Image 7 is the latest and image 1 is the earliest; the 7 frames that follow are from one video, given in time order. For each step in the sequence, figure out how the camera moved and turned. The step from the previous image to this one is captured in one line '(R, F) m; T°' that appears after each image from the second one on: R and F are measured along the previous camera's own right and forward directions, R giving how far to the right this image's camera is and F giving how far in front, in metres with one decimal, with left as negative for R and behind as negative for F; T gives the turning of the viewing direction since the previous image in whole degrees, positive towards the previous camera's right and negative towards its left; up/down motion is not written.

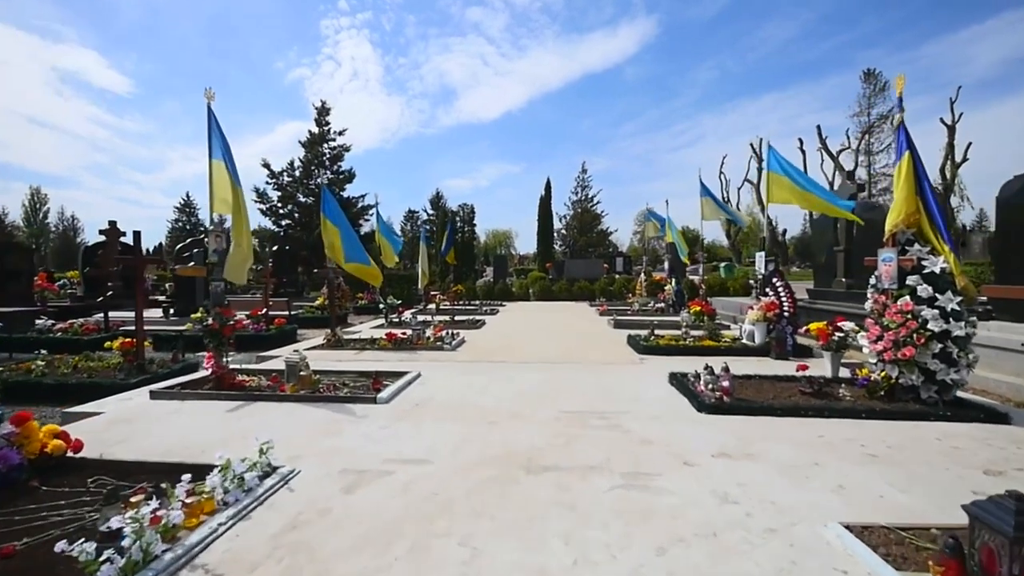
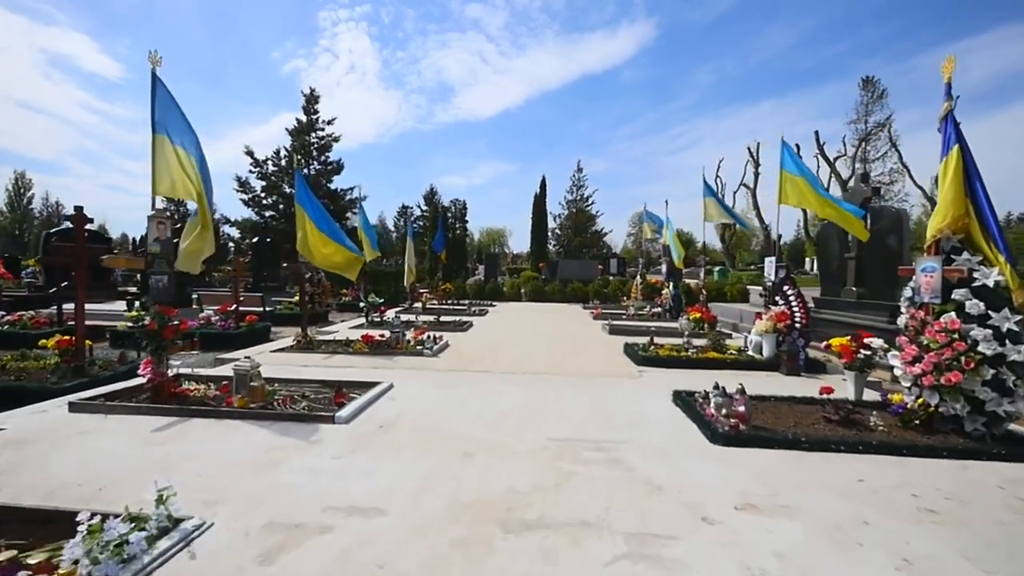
(+0.1, +1.0) m; +1°
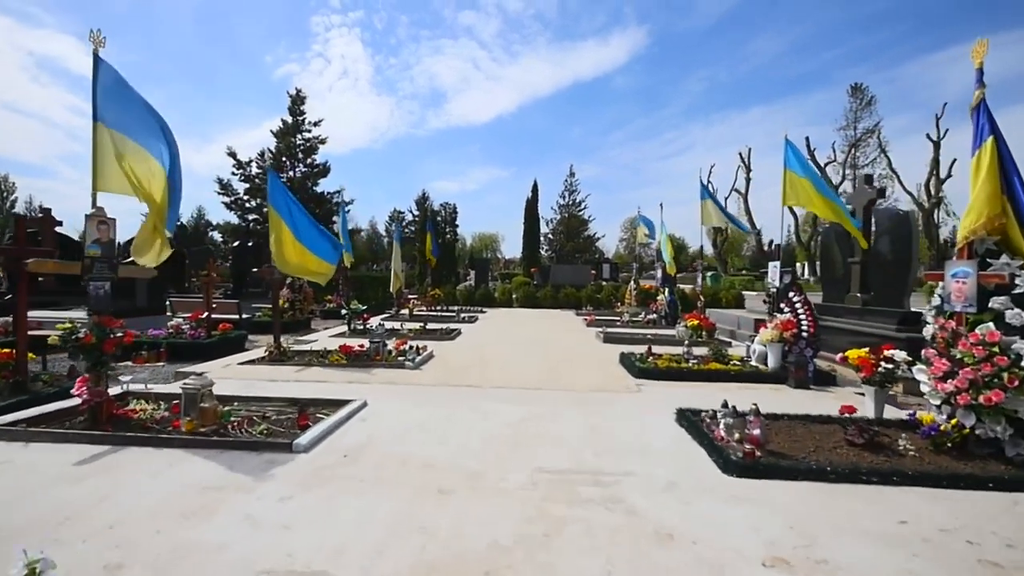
(+0.1, +0.7) m; +1°
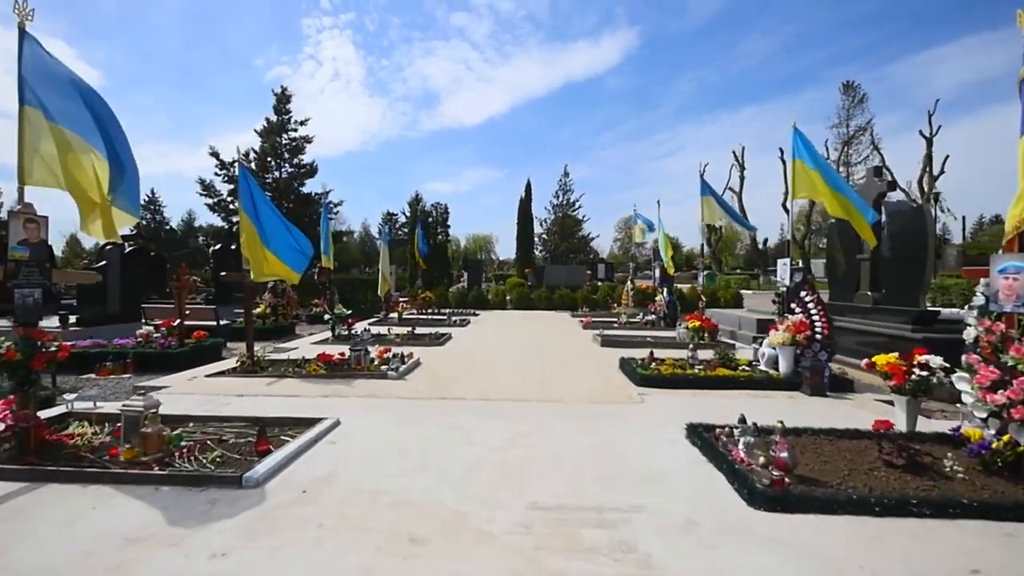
(+0.1, +0.7) m; +1°
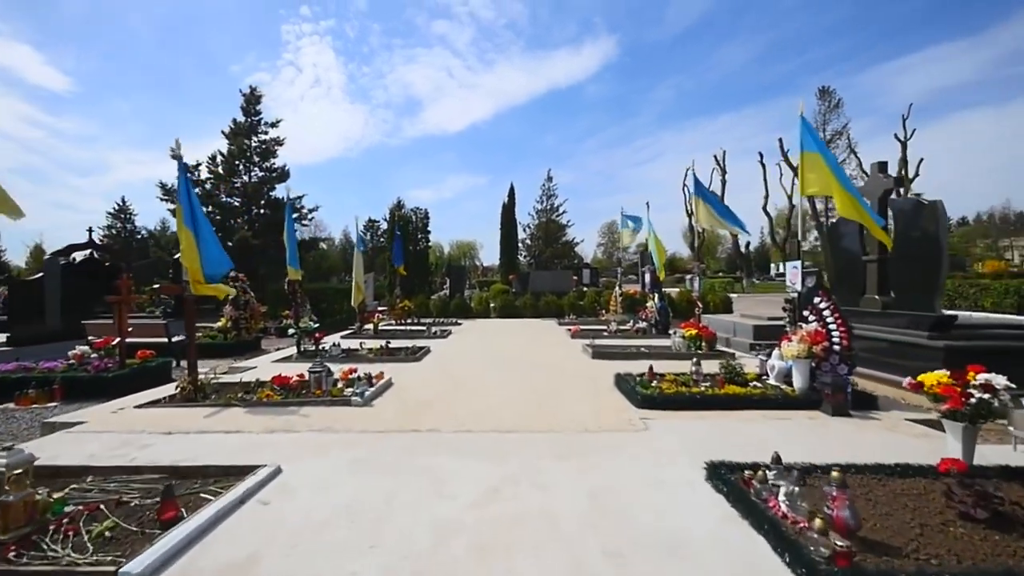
(+0.1, +1.1) m; +2°
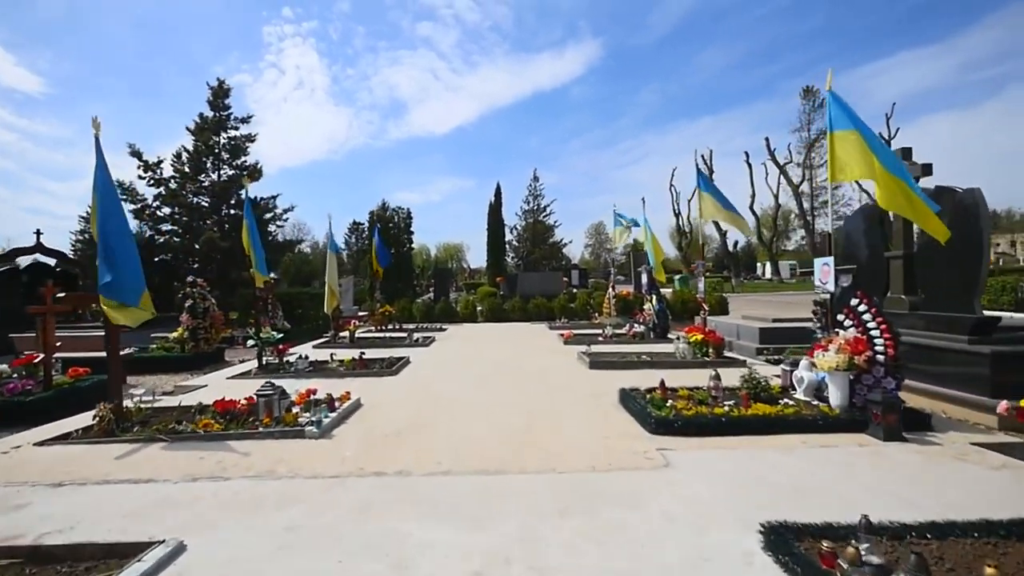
(0.0, +1.2) m; +2°
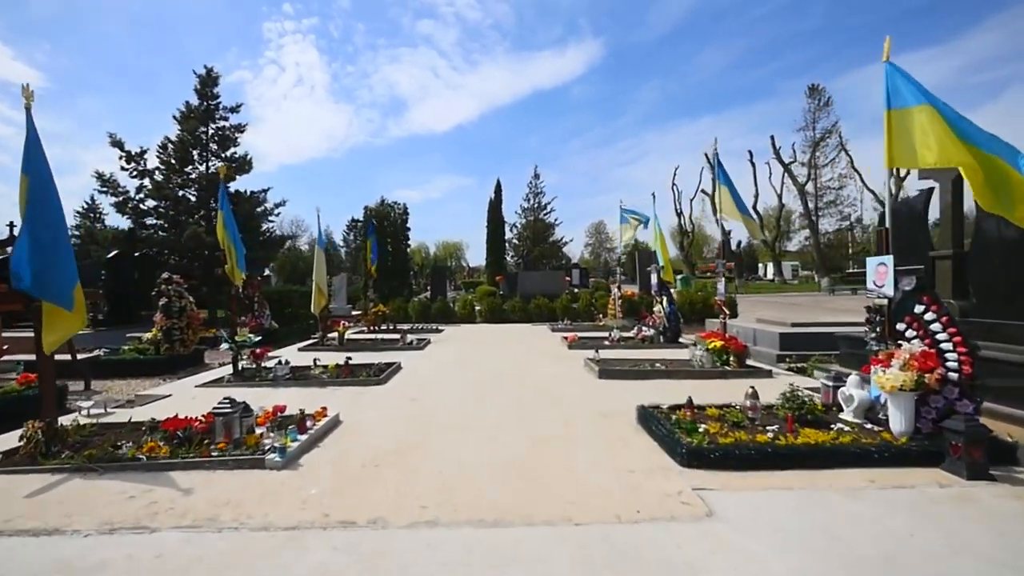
(-0.1, +1.0) m; 0°
